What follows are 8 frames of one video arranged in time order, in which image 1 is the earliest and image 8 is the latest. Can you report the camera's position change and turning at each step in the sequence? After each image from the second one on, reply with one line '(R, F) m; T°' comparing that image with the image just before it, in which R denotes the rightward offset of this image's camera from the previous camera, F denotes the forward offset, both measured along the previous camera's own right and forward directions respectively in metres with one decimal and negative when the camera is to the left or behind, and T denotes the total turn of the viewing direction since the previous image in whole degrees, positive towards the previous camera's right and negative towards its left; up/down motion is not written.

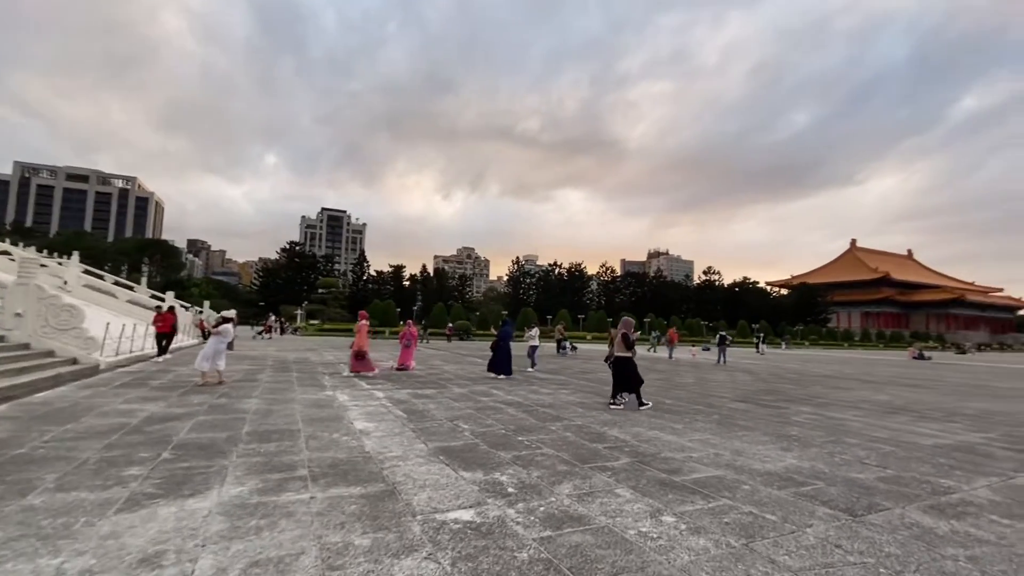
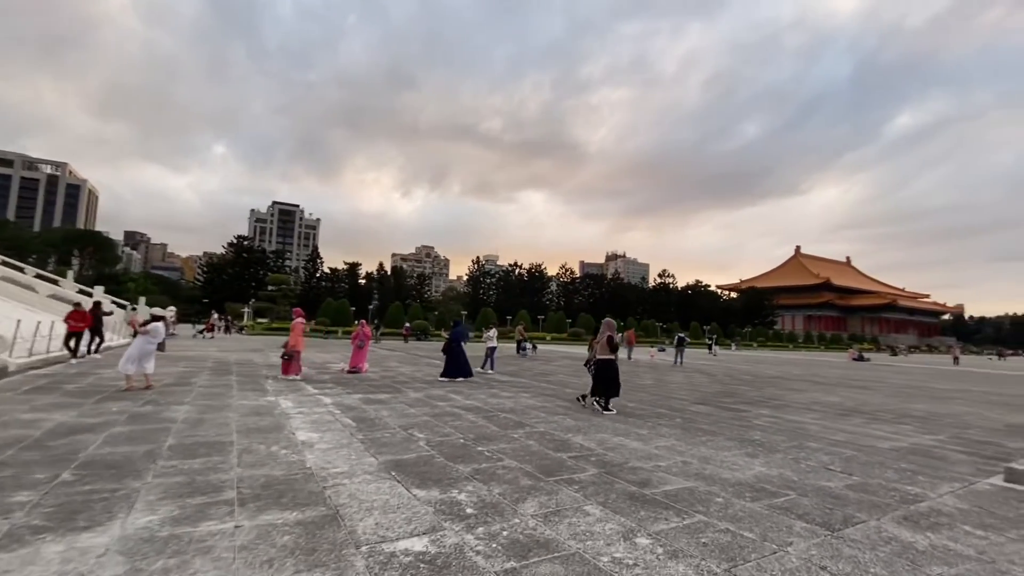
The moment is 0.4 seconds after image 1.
(0.0, +0.4) m; +5°
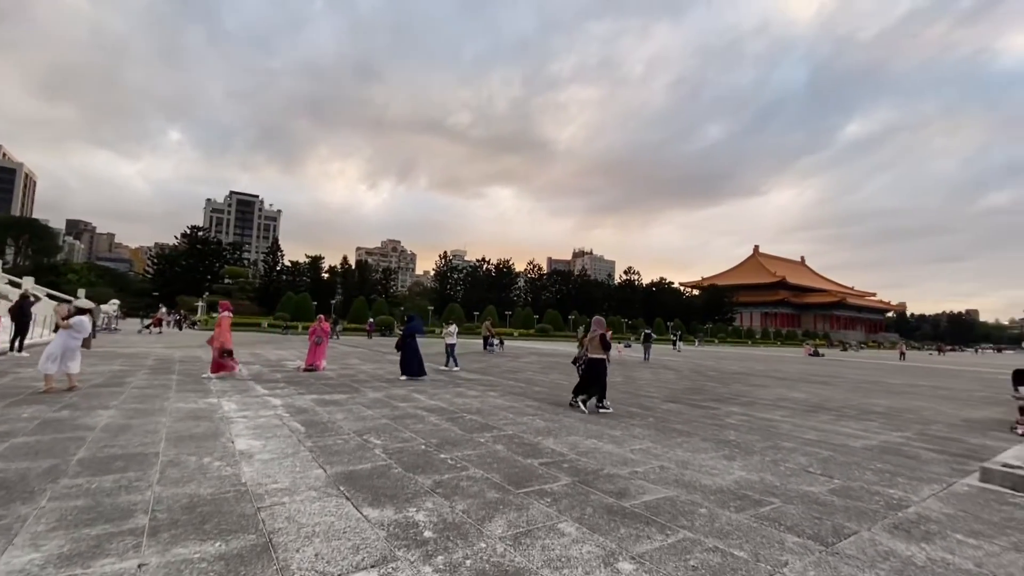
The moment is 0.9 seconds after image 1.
(0.0, +0.4) m; +4°
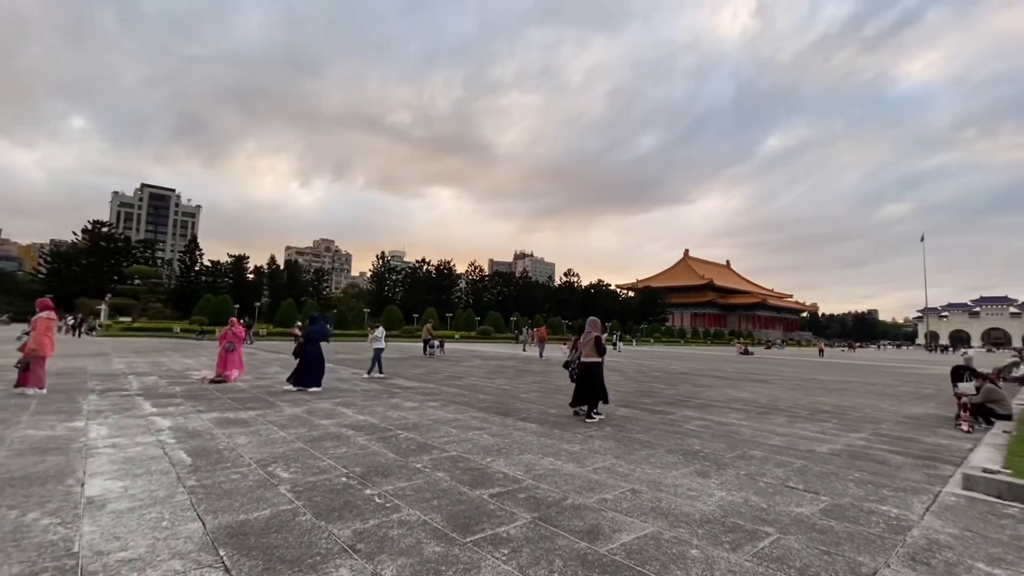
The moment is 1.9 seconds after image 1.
(0.0, +0.8) m; +7°
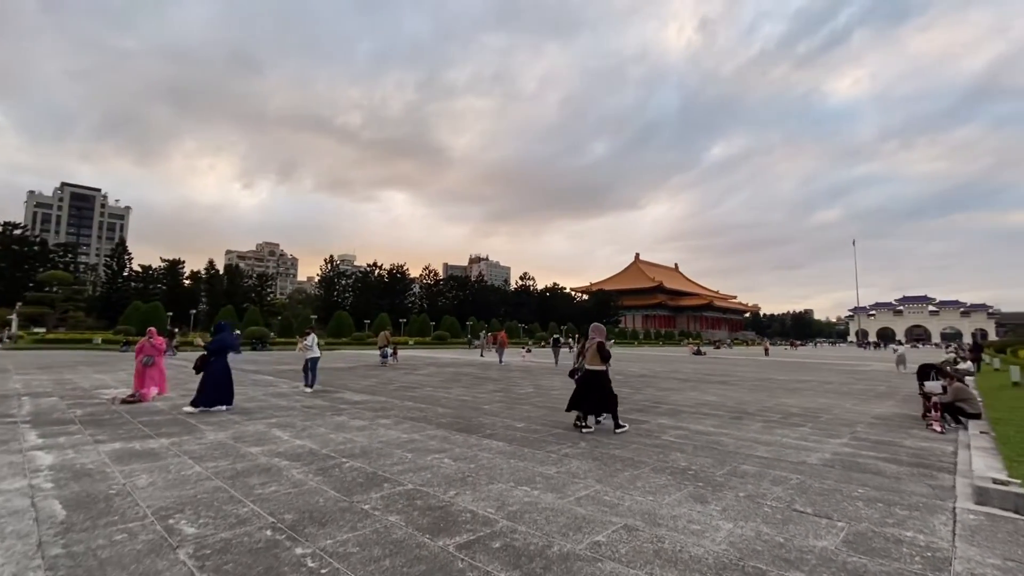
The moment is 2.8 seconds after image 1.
(-0.1, +0.7) m; +5°
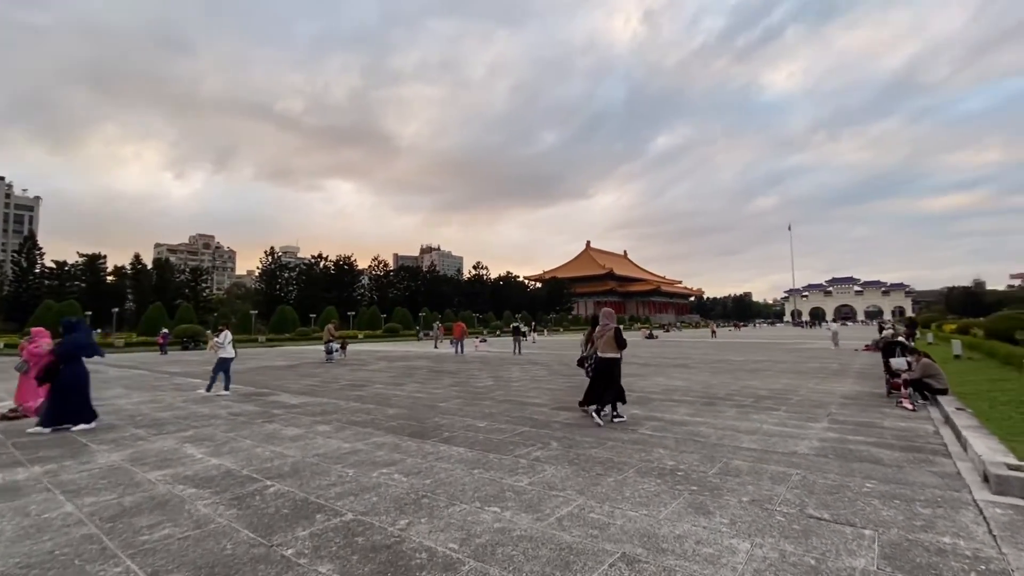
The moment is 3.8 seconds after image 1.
(-0.1, +0.8) m; +6°
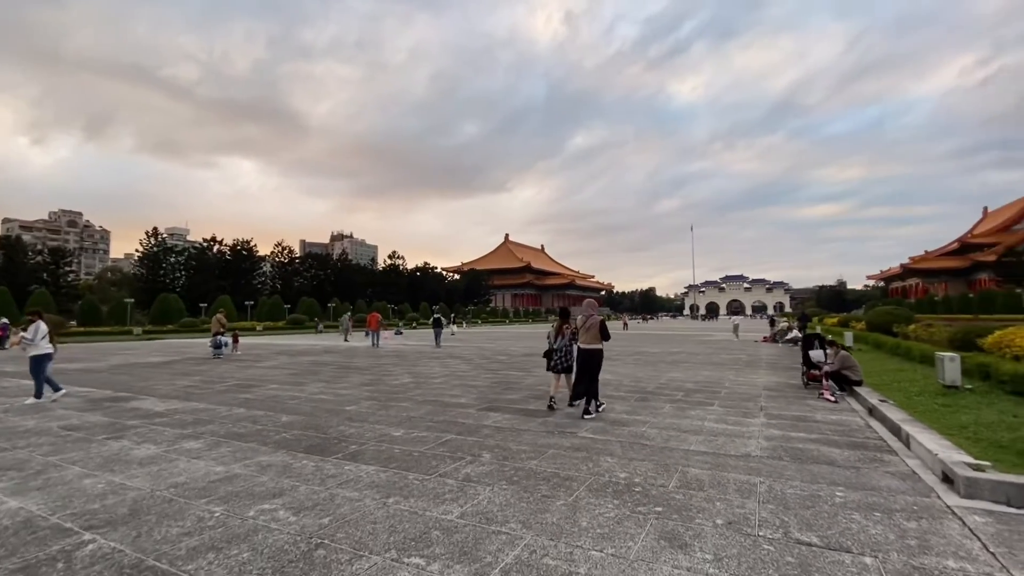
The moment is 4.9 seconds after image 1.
(-0.1, +0.8) m; +10°
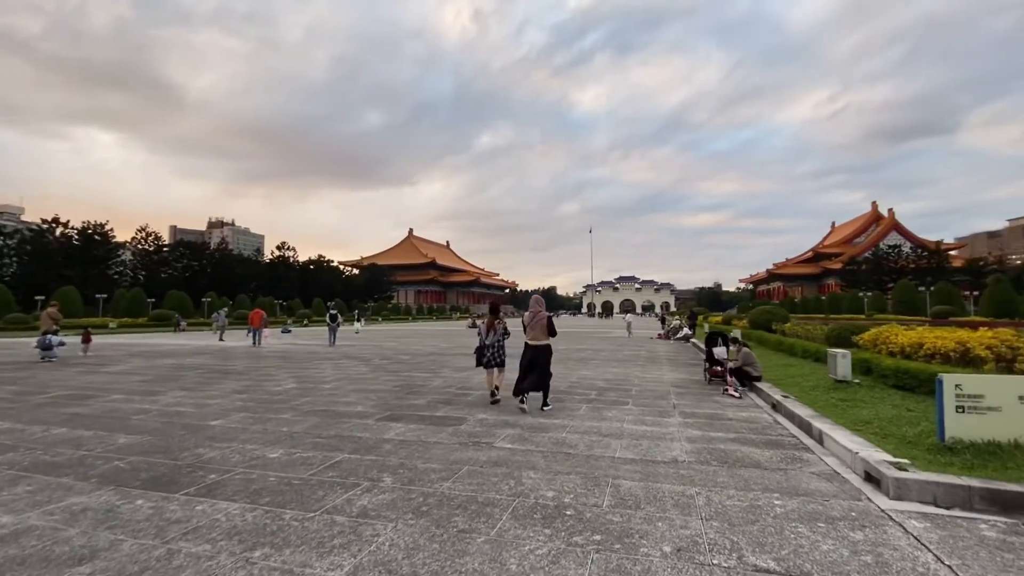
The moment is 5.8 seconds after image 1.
(-0.1, +0.6) m; +11°
